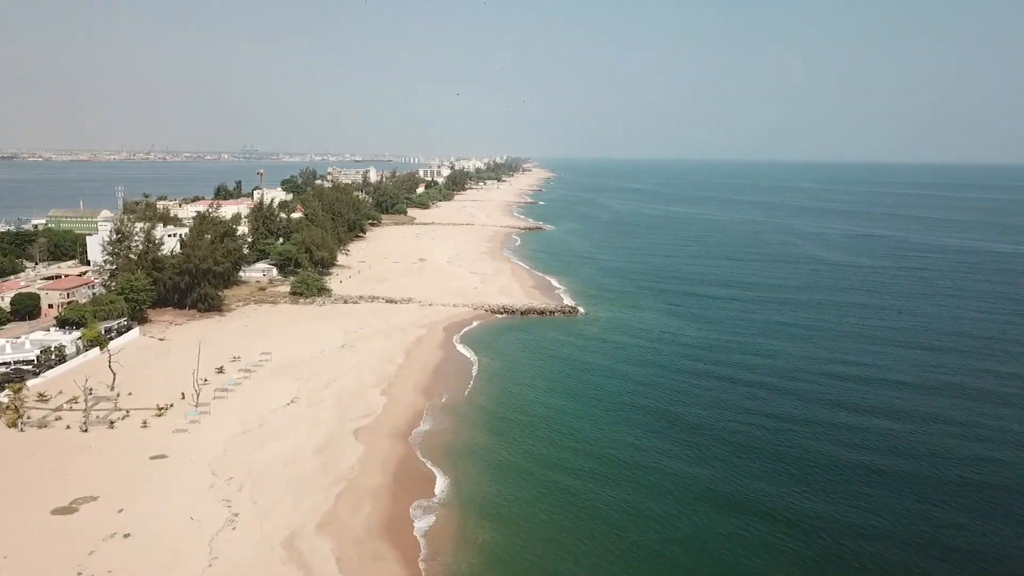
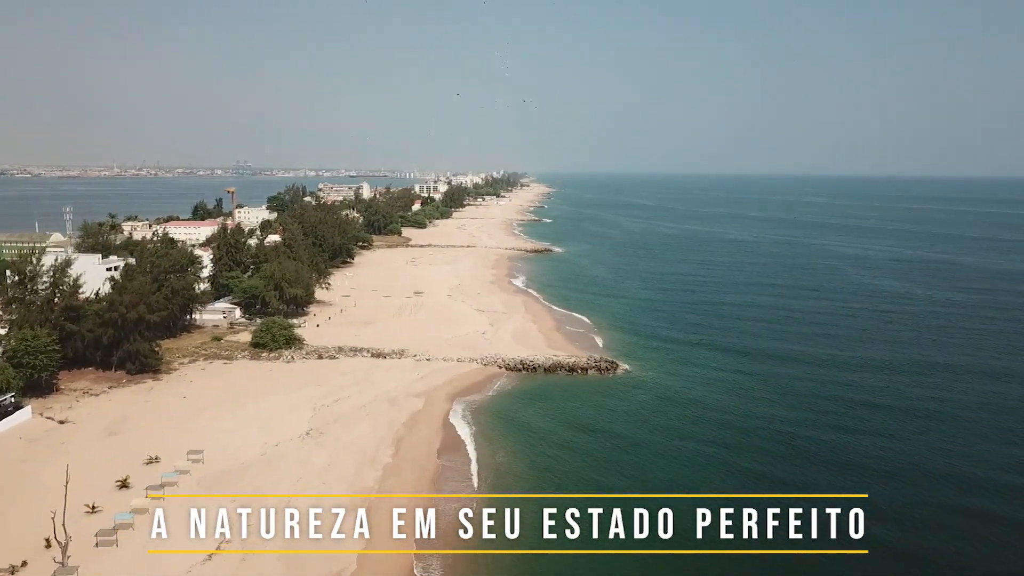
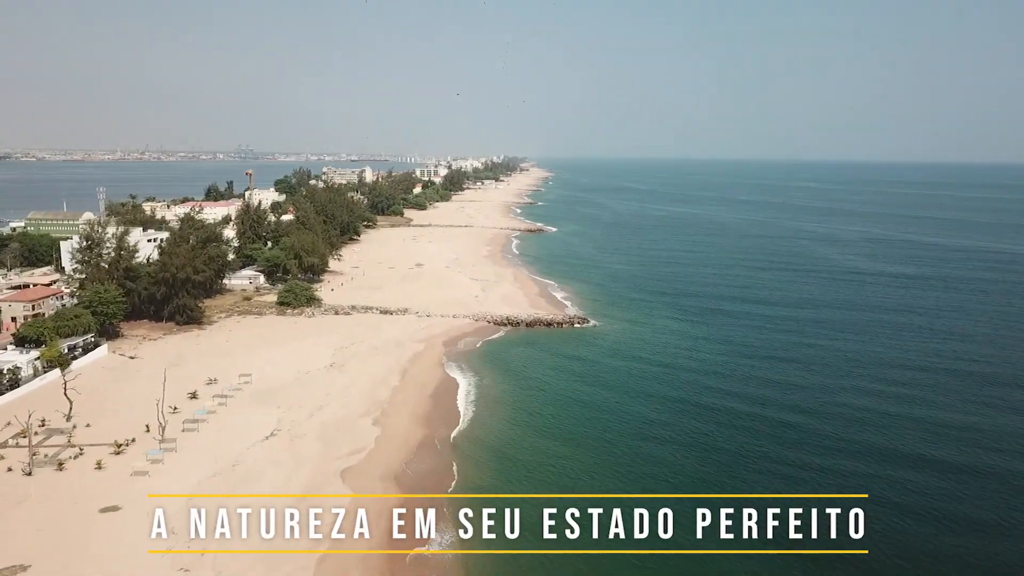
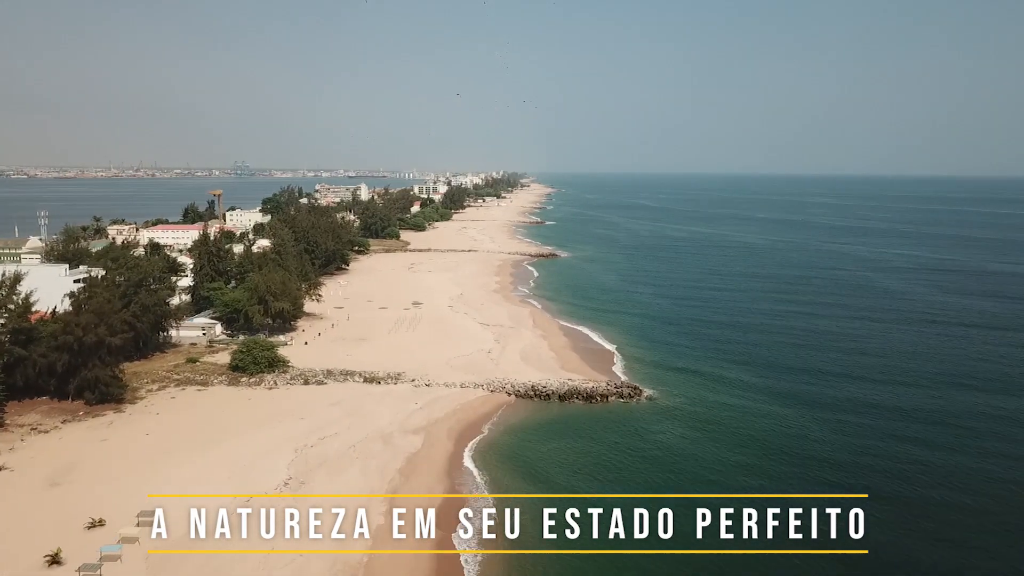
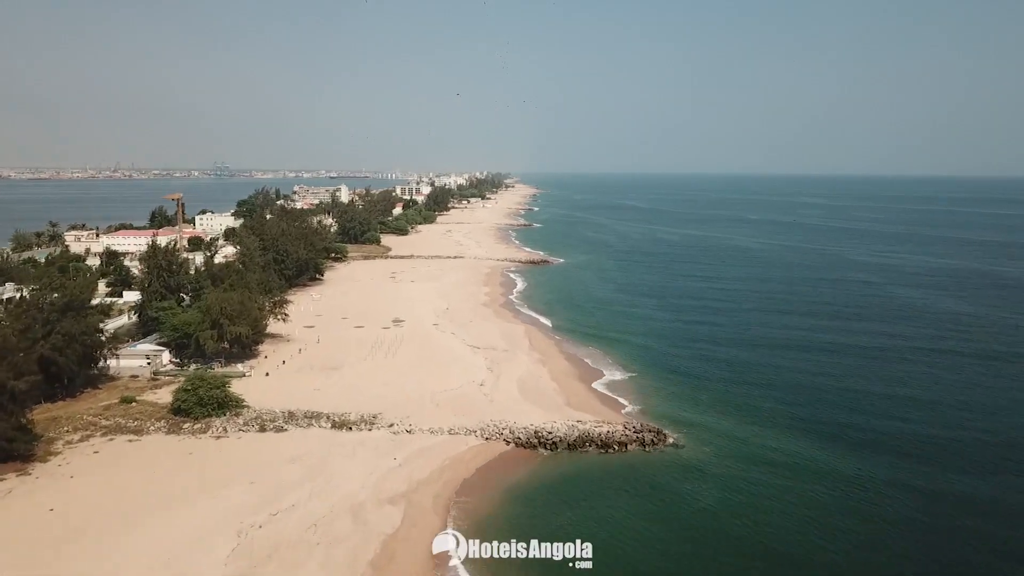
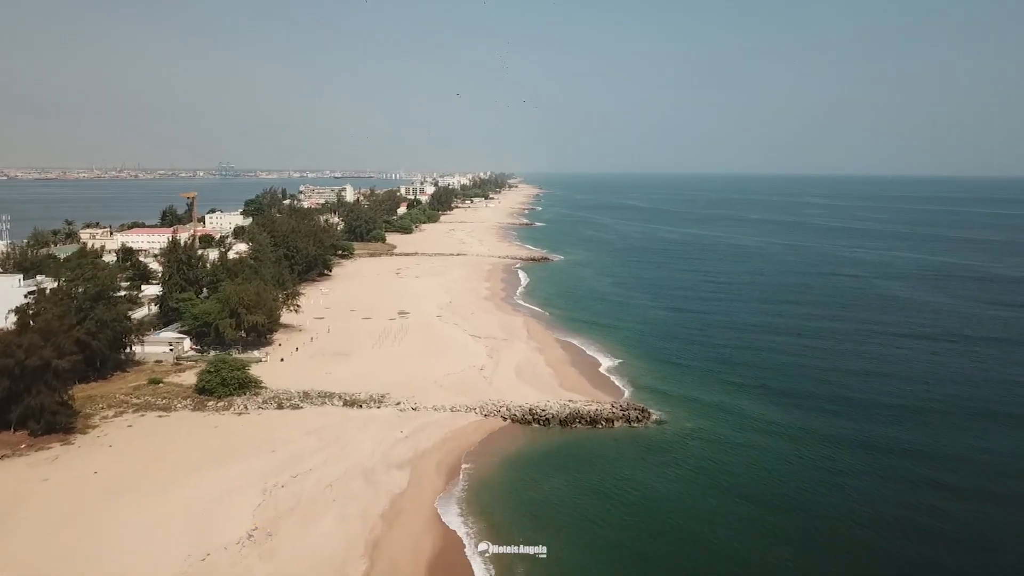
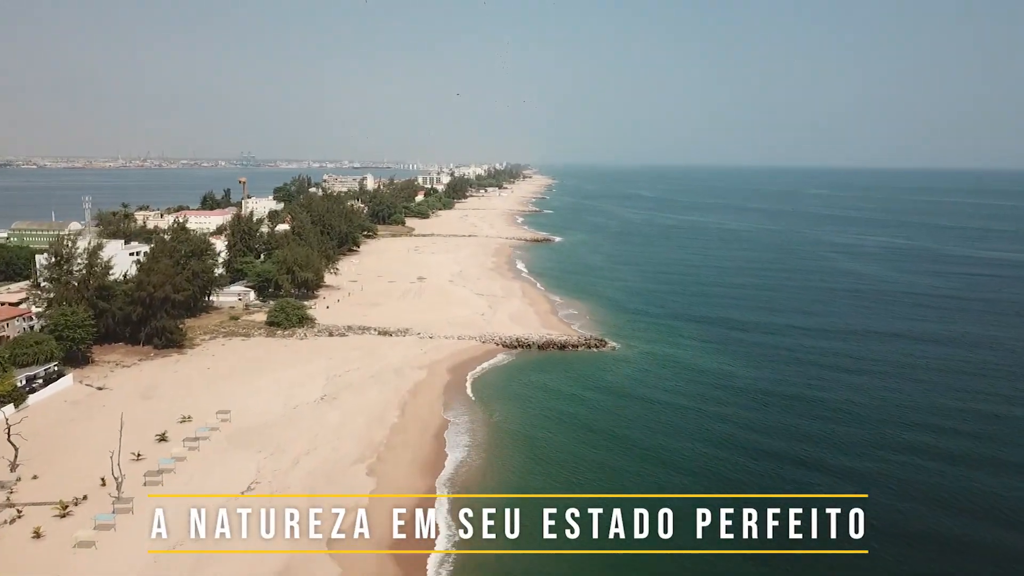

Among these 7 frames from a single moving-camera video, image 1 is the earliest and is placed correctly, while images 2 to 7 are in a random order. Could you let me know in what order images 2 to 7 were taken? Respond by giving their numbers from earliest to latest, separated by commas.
3, 7, 2, 4, 6, 5
